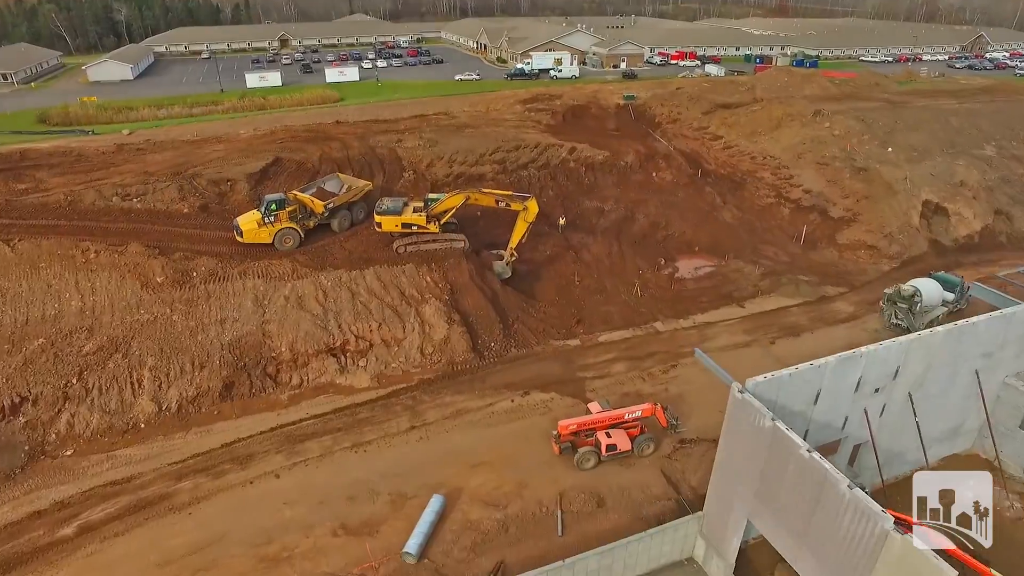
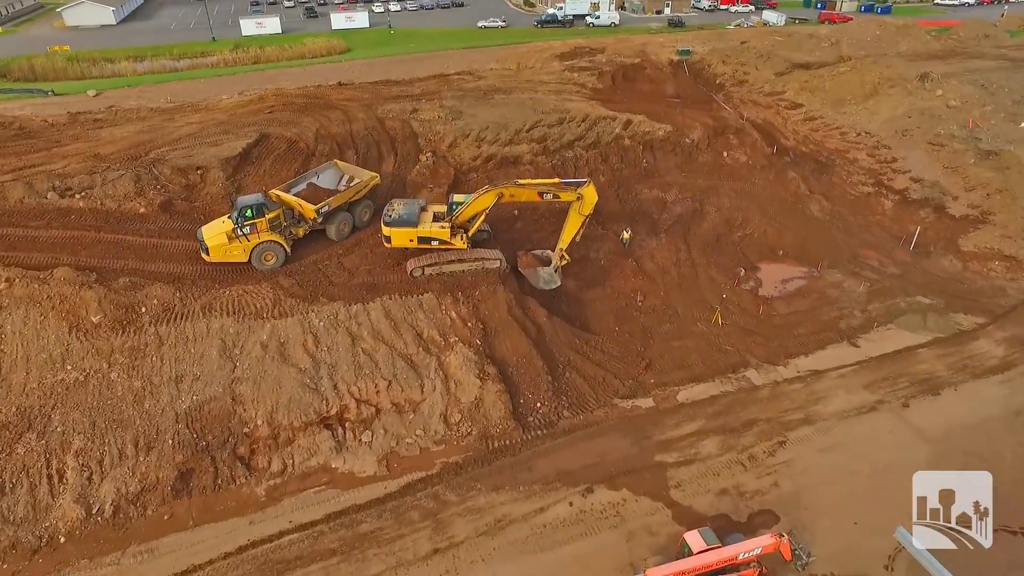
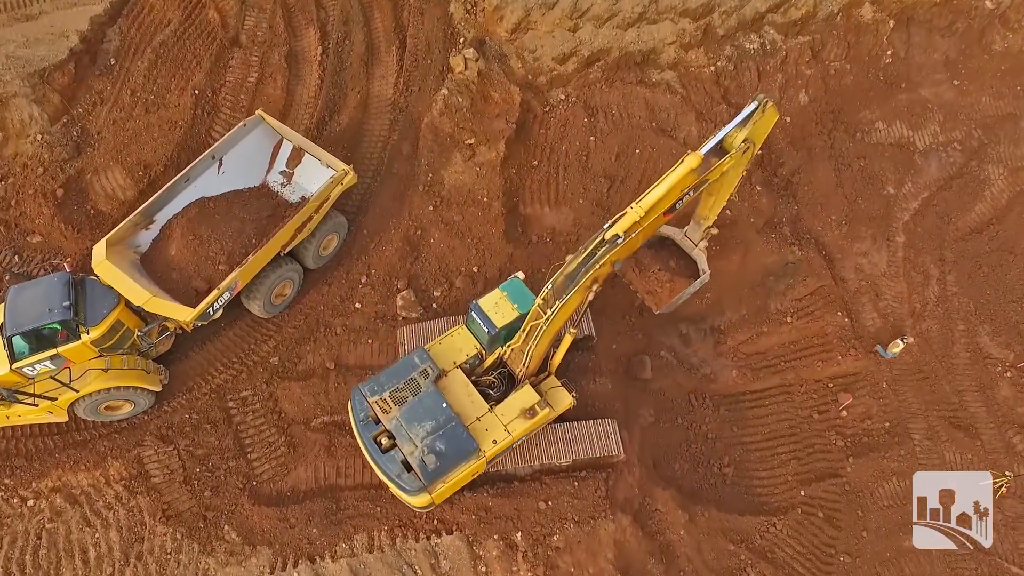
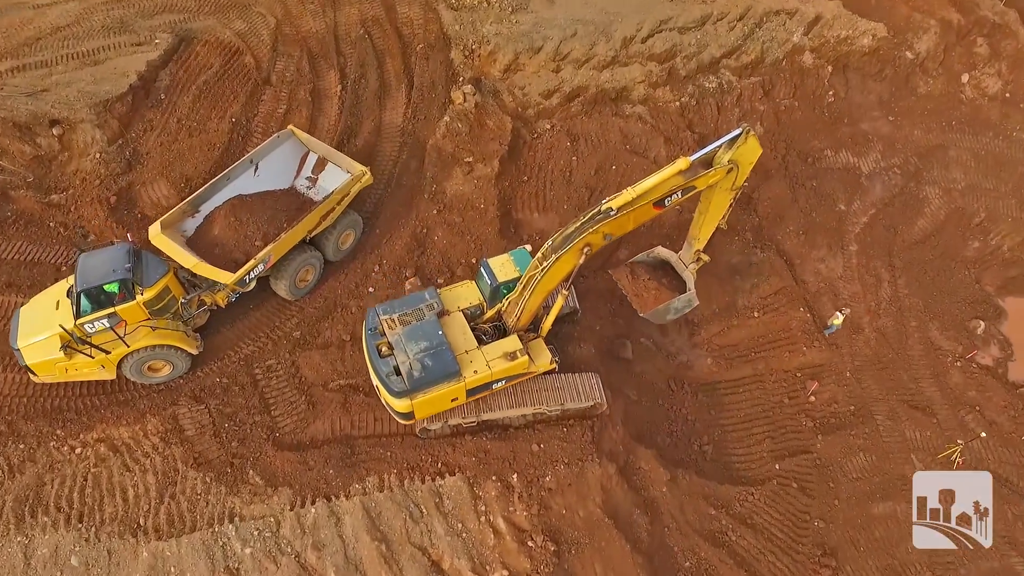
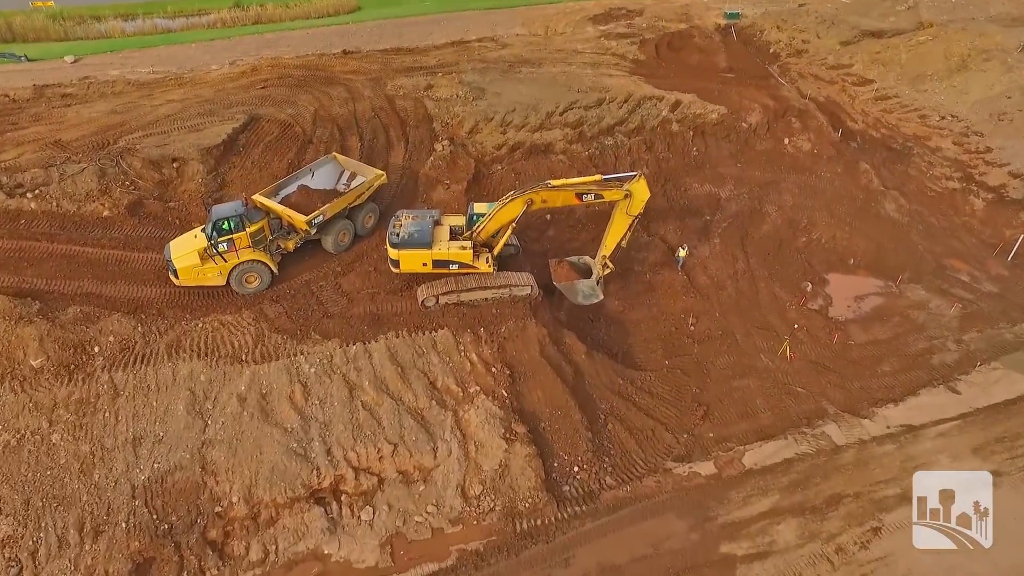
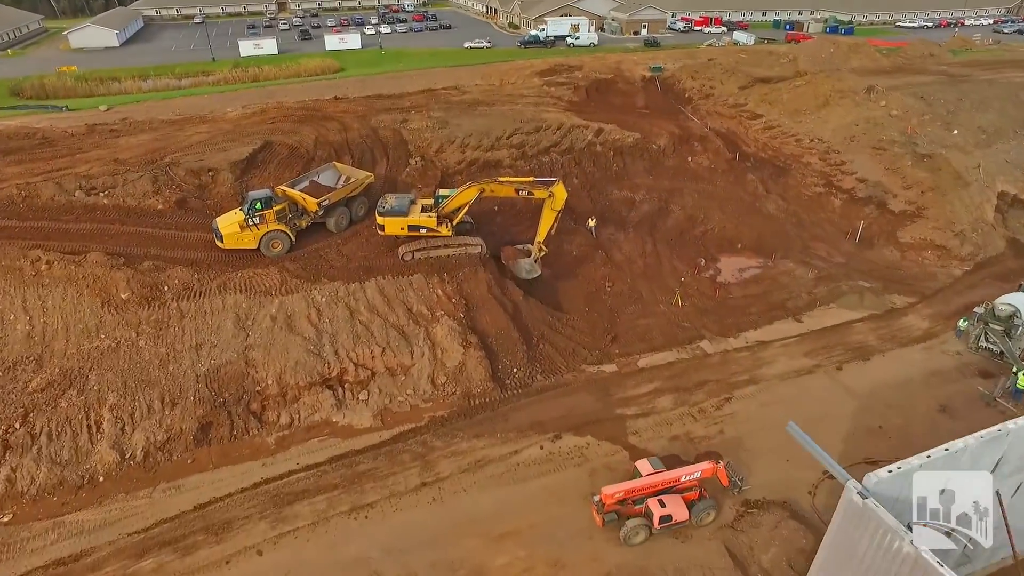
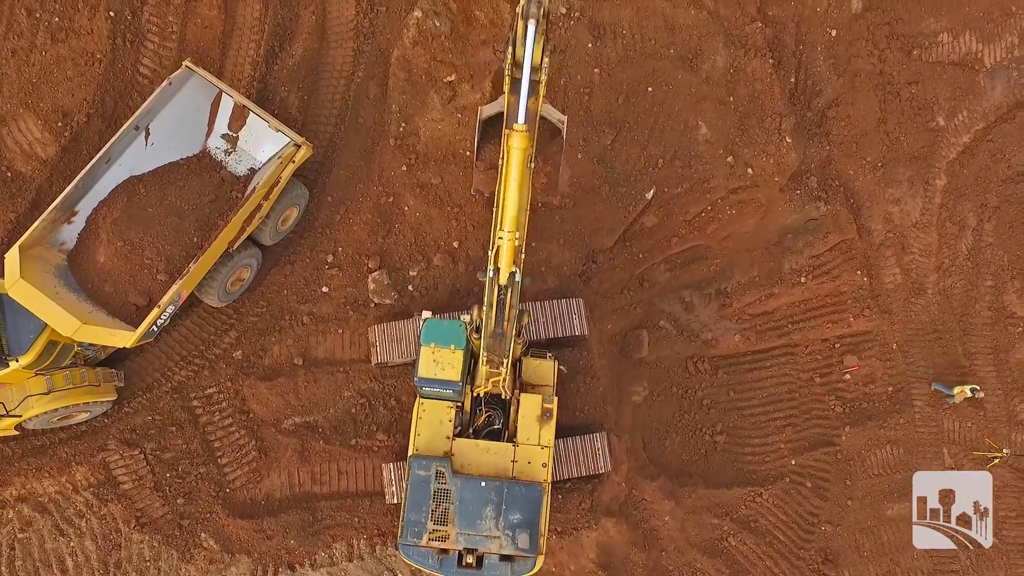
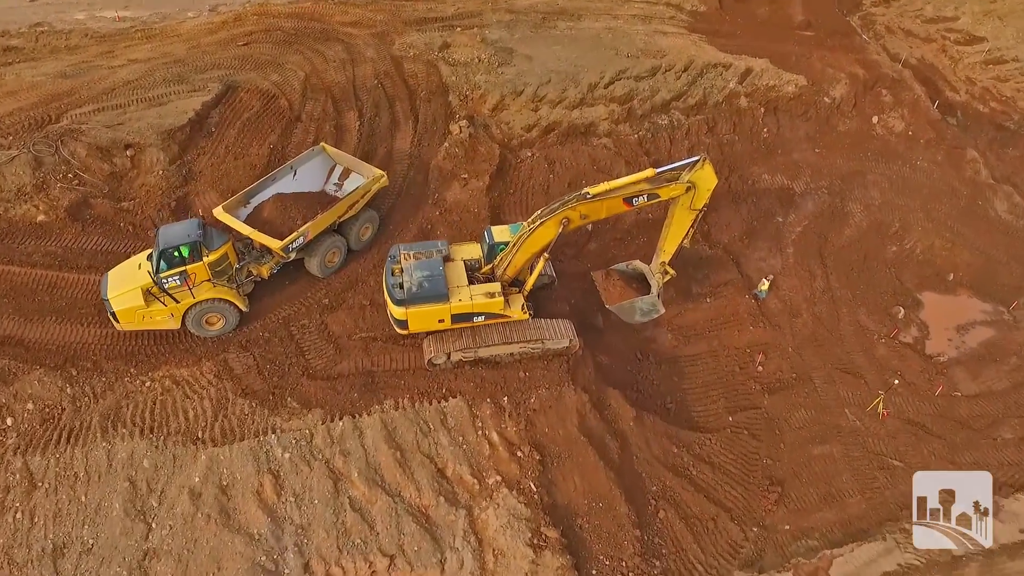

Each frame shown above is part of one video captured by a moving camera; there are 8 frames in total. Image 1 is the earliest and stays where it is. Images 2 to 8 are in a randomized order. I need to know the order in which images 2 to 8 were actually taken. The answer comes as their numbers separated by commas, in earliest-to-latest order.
6, 2, 5, 8, 4, 3, 7
